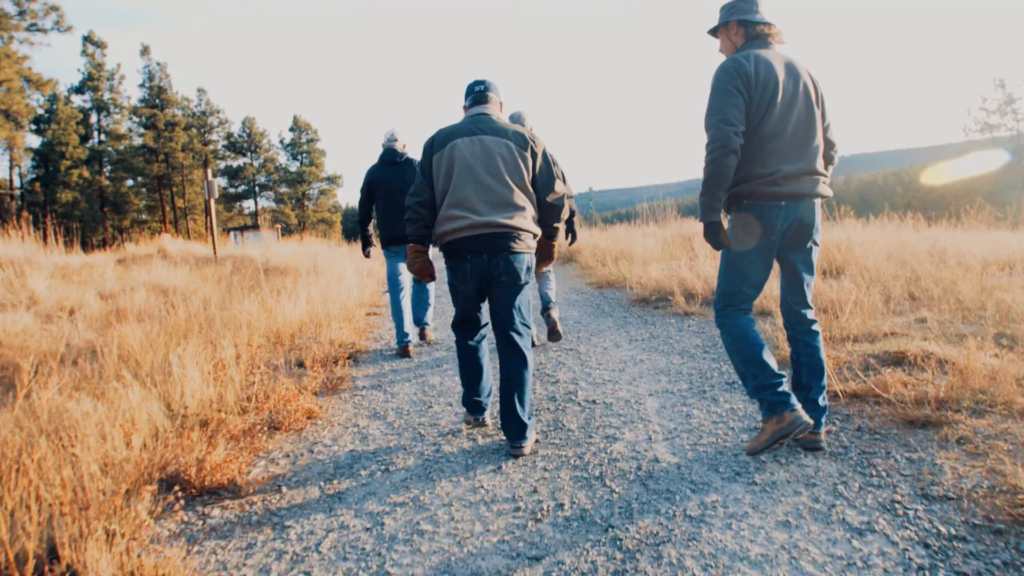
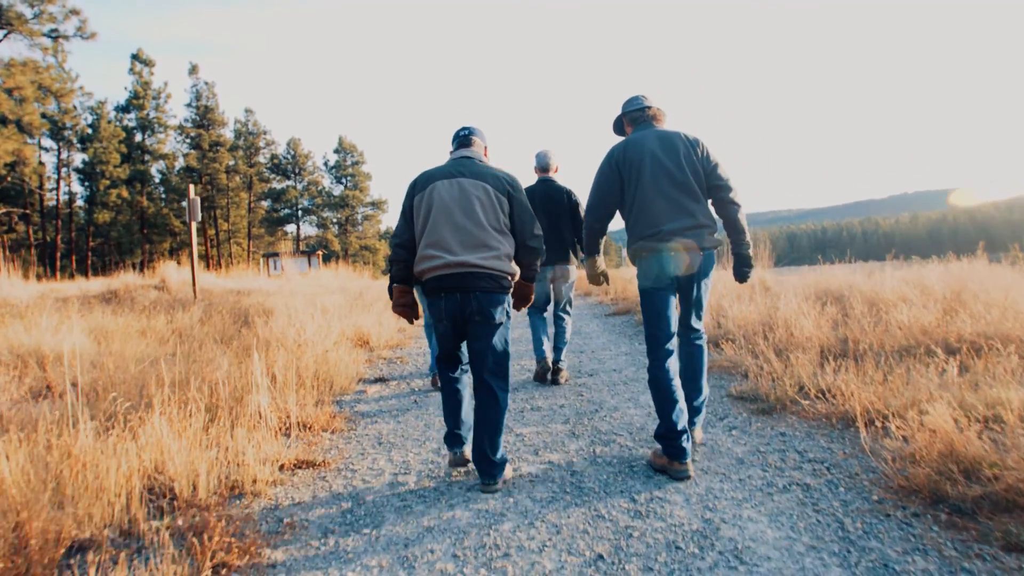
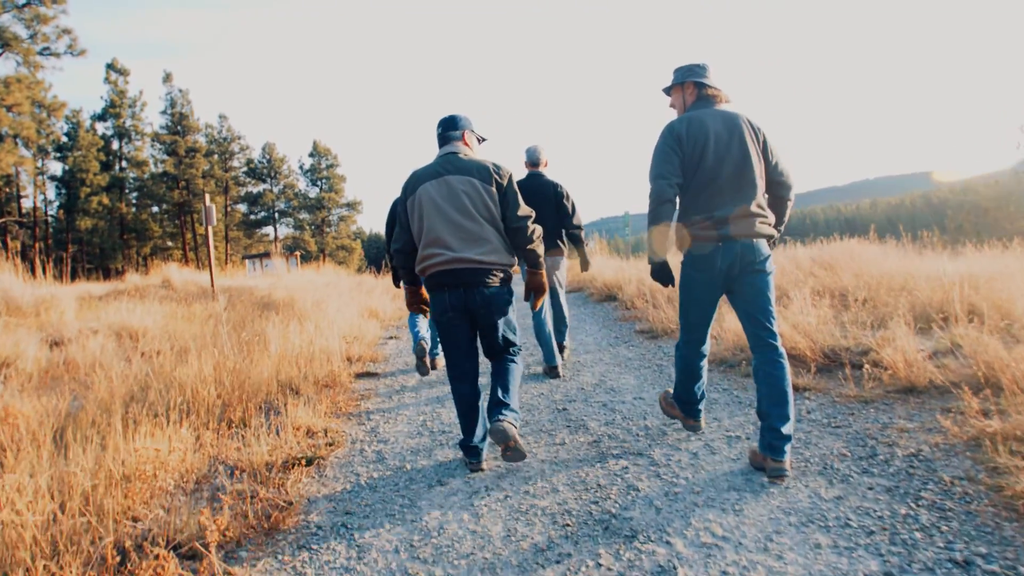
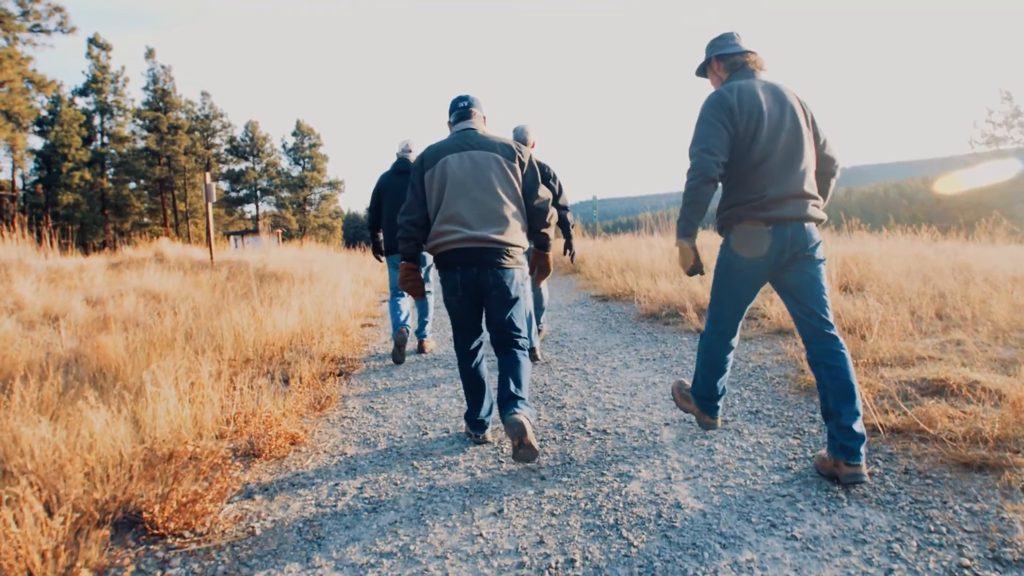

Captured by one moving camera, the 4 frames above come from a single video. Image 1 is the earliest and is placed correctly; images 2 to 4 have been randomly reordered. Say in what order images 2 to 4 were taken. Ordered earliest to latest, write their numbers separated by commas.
4, 3, 2
